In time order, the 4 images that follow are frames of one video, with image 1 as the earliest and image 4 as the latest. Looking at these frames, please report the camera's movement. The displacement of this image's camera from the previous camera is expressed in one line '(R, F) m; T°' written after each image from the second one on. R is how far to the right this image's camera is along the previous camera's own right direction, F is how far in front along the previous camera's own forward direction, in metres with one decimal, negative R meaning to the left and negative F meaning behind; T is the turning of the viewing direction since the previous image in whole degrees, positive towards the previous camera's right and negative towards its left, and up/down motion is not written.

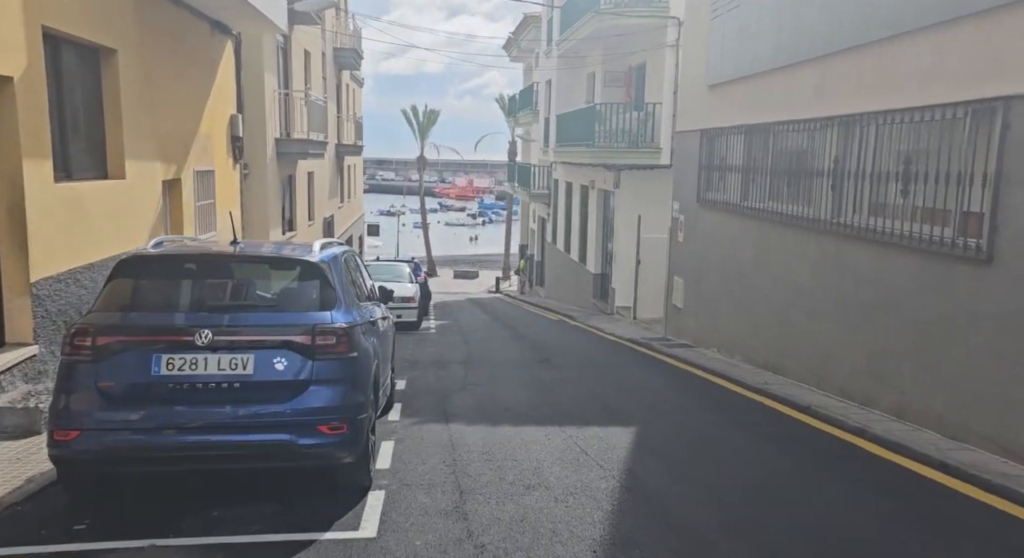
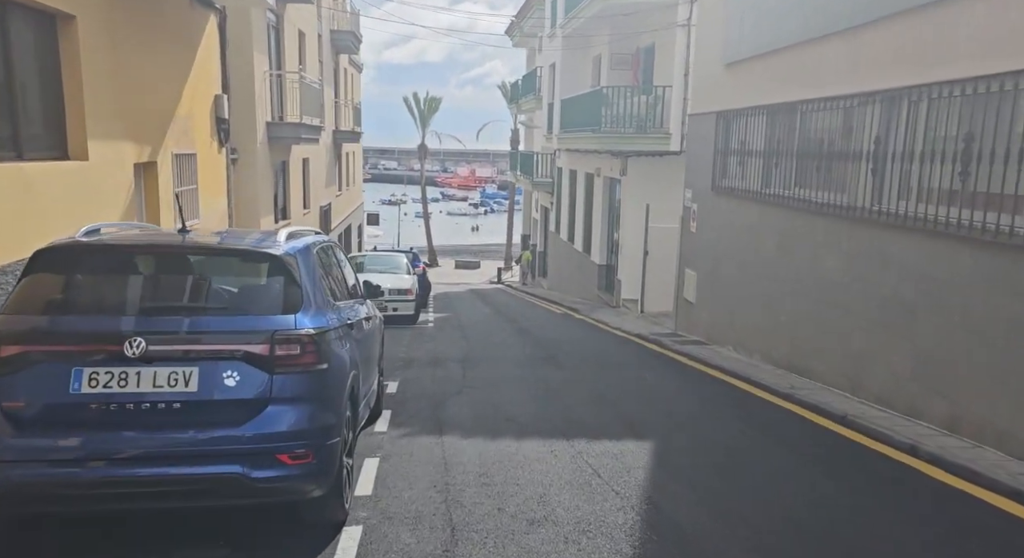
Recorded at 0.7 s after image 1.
(0.0, +0.8) m; 0°
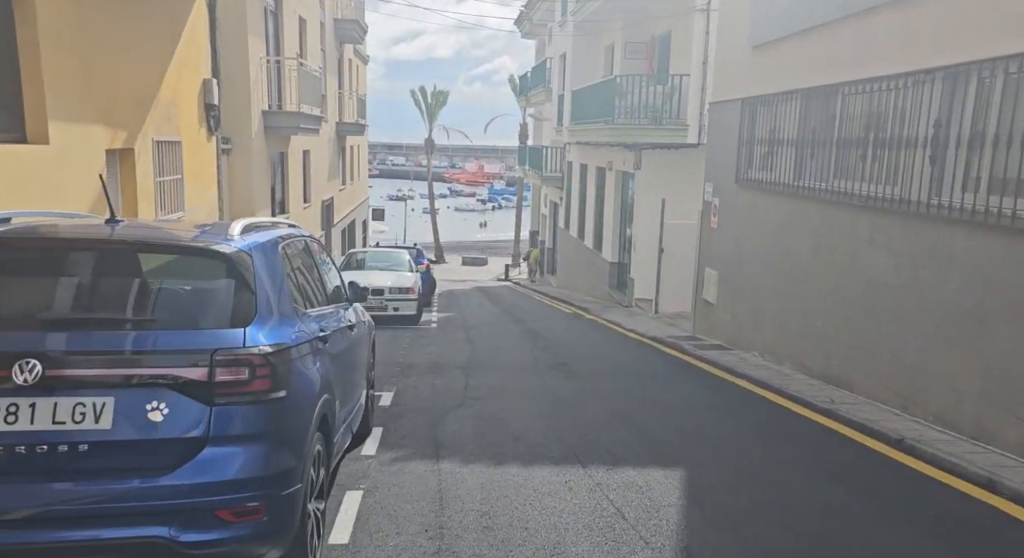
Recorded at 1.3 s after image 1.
(0.0, +0.8) m; -1°
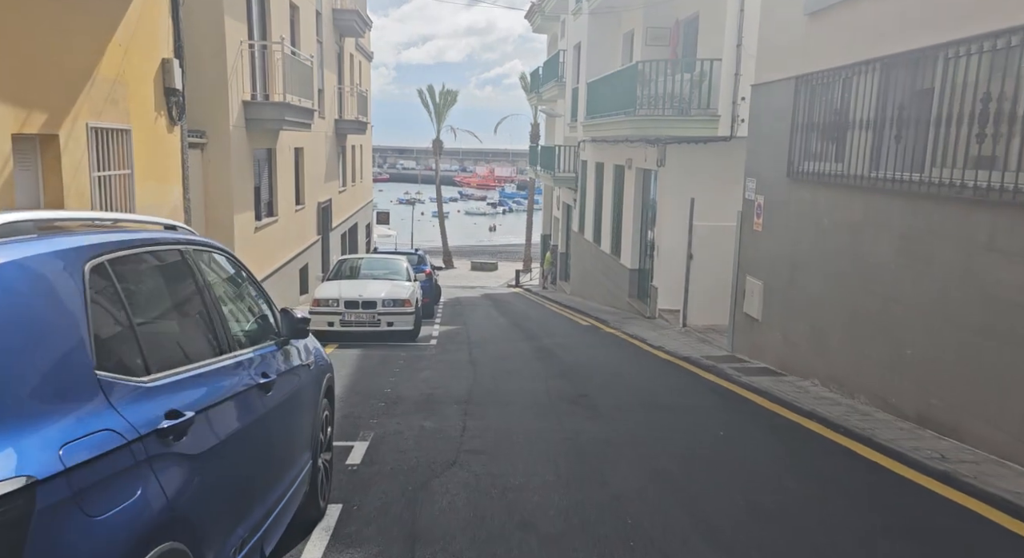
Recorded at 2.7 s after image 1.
(0.0, +1.7) m; -1°
